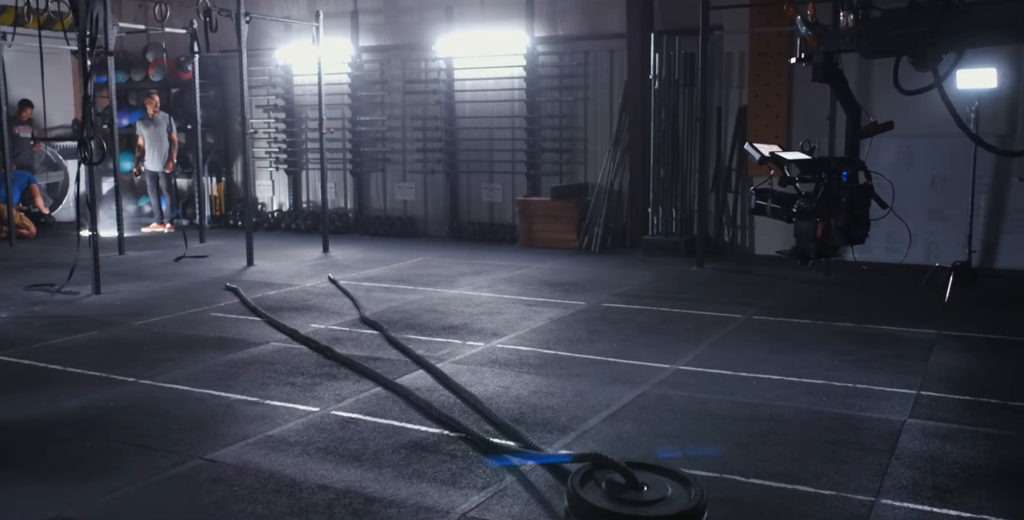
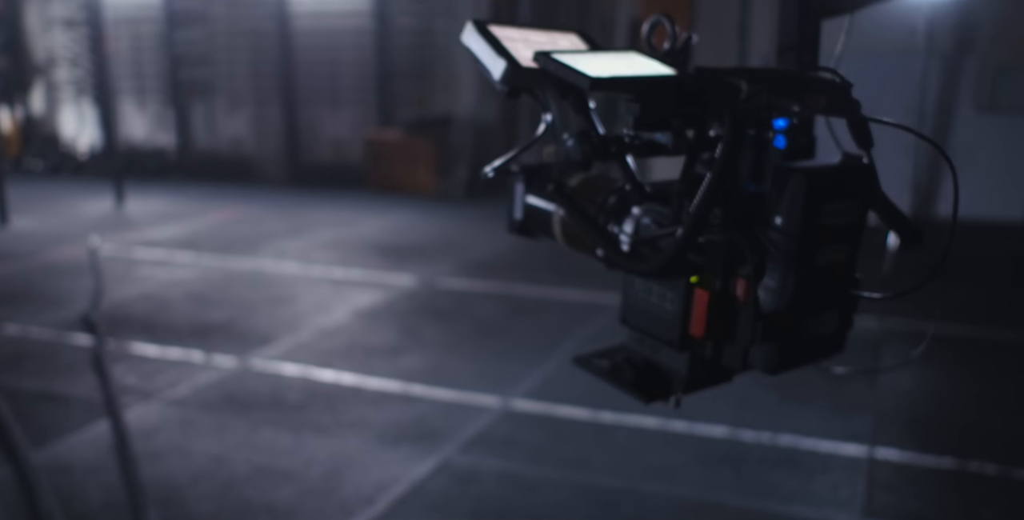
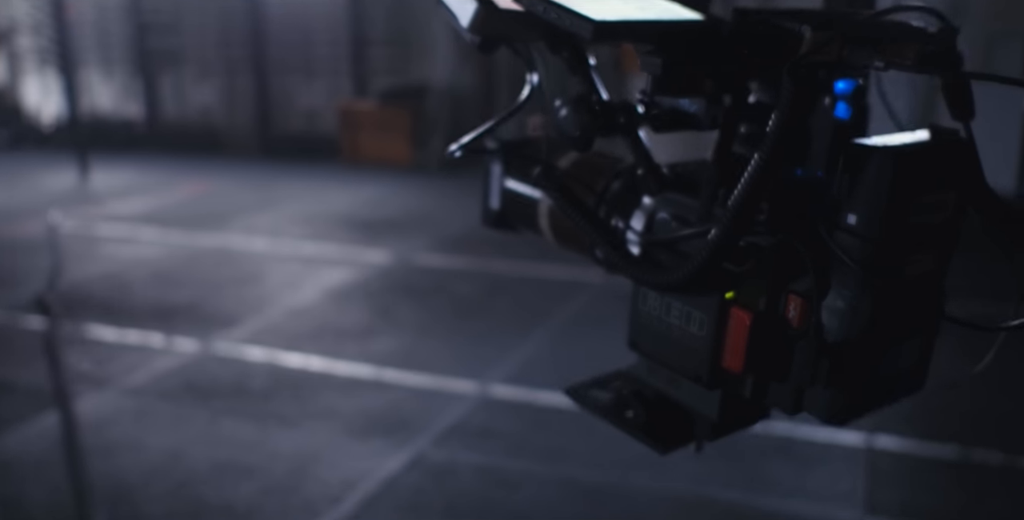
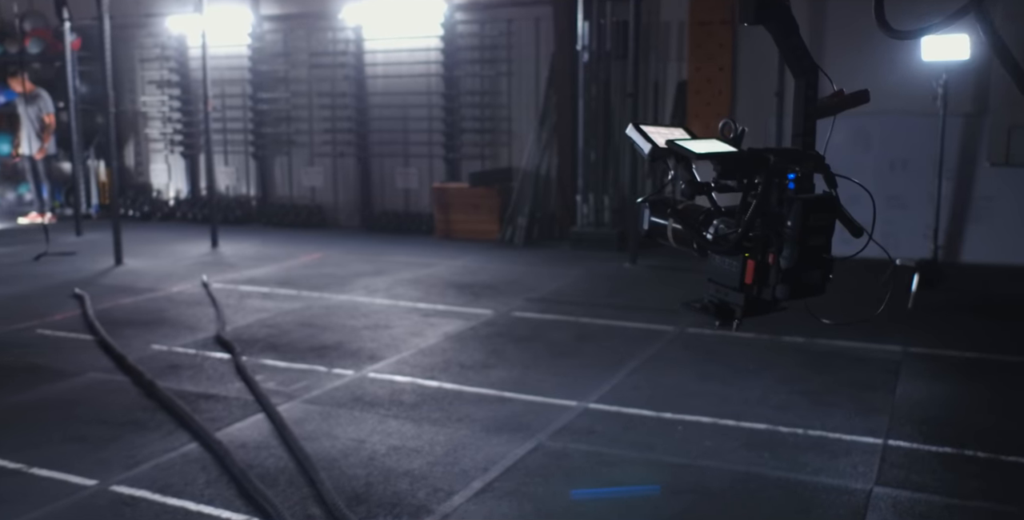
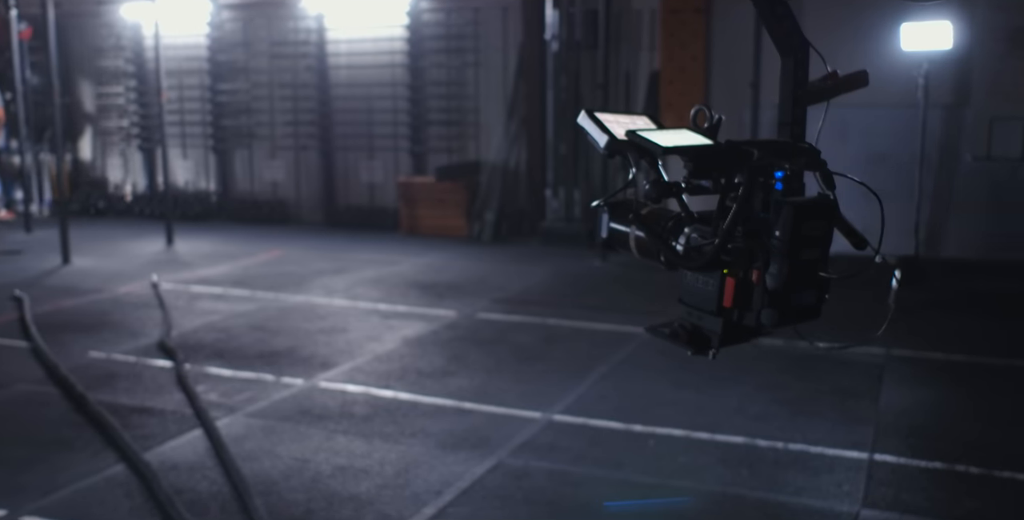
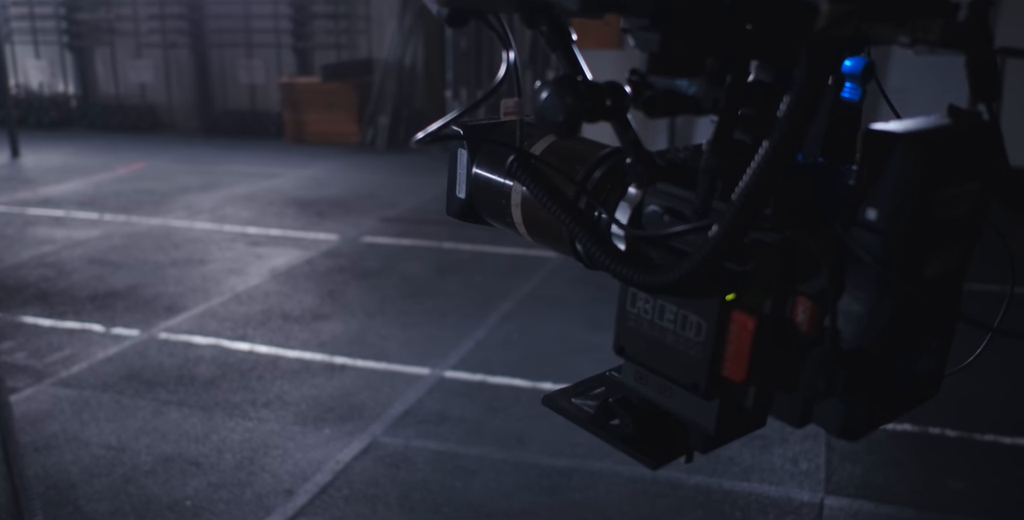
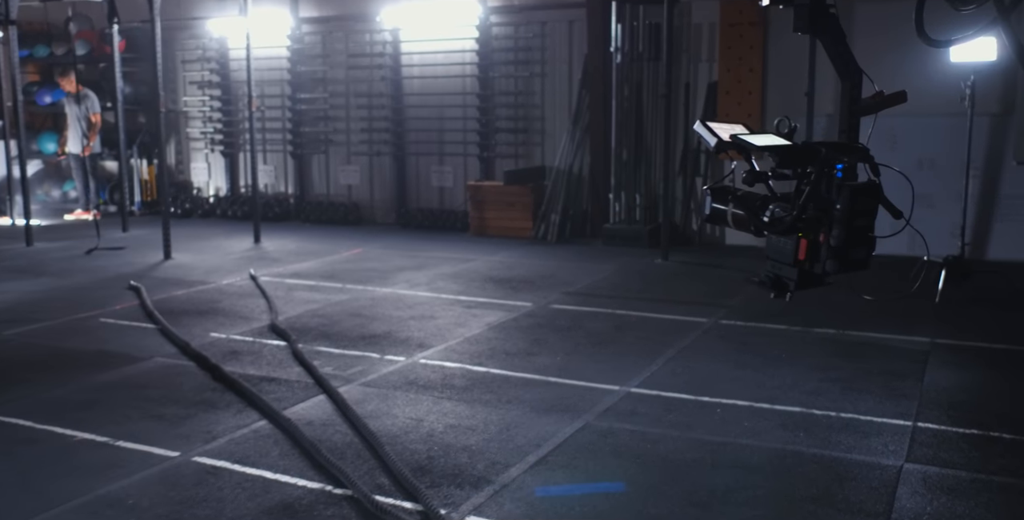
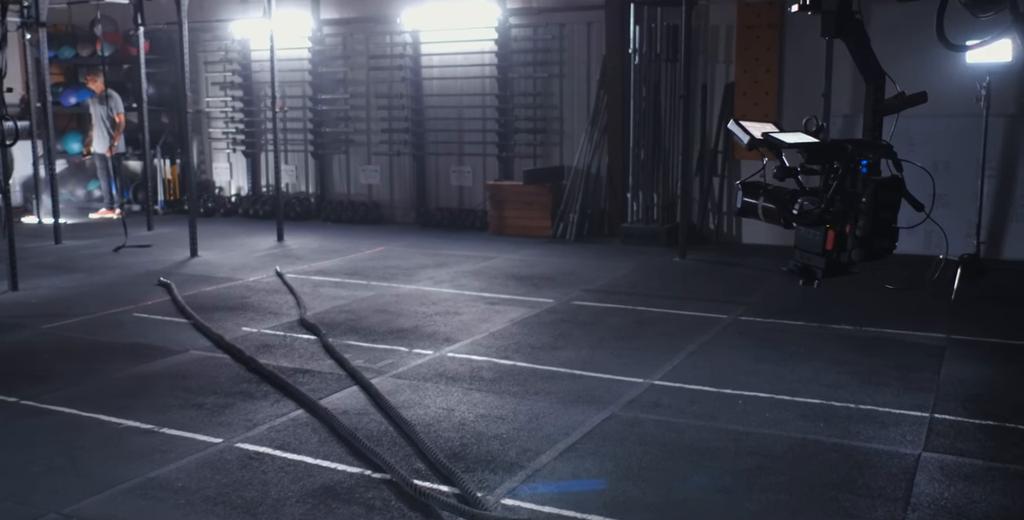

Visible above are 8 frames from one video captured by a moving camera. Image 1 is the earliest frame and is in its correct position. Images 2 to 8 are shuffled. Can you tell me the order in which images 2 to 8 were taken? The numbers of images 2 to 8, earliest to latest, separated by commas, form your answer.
8, 7, 4, 5, 2, 3, 6
